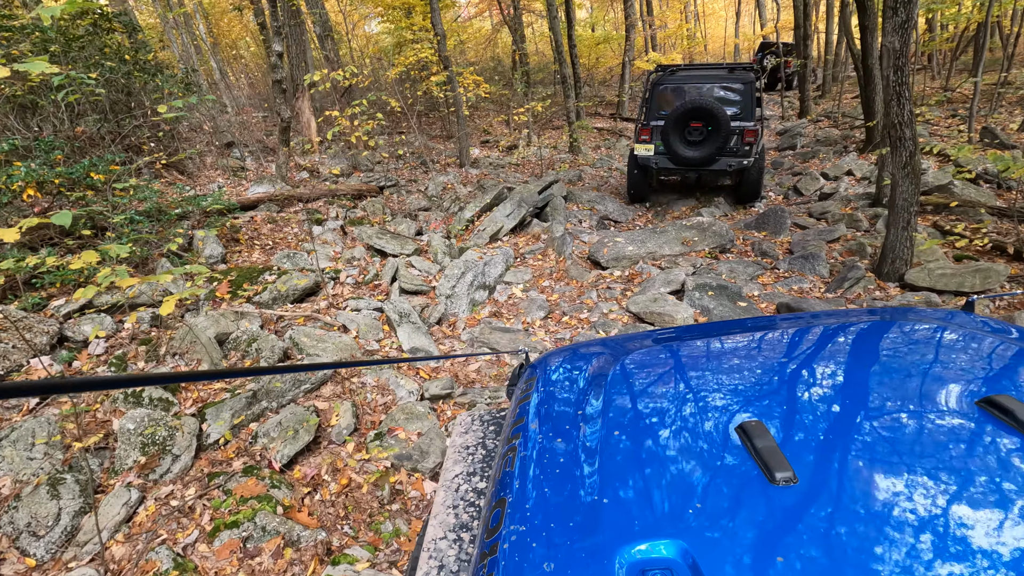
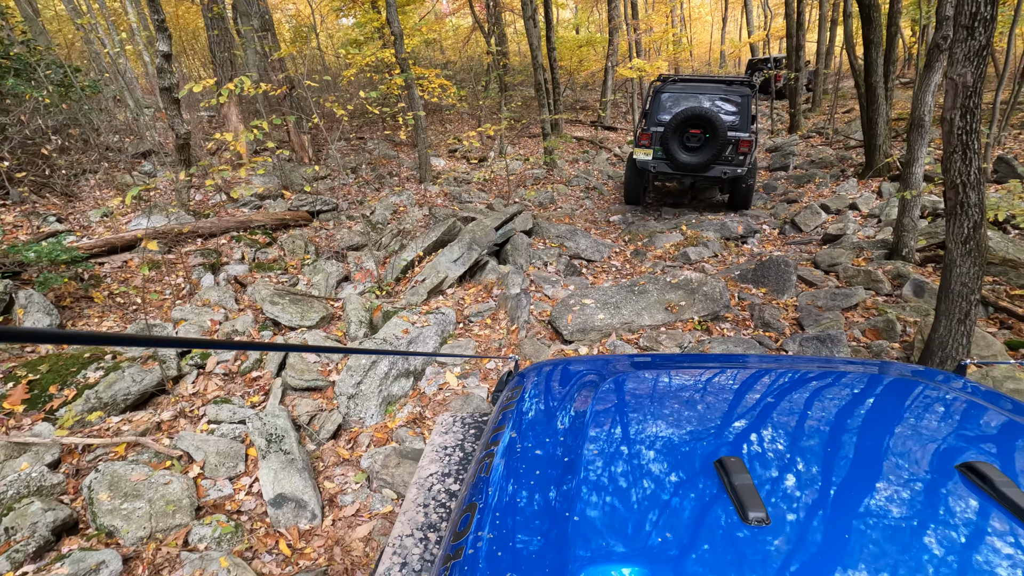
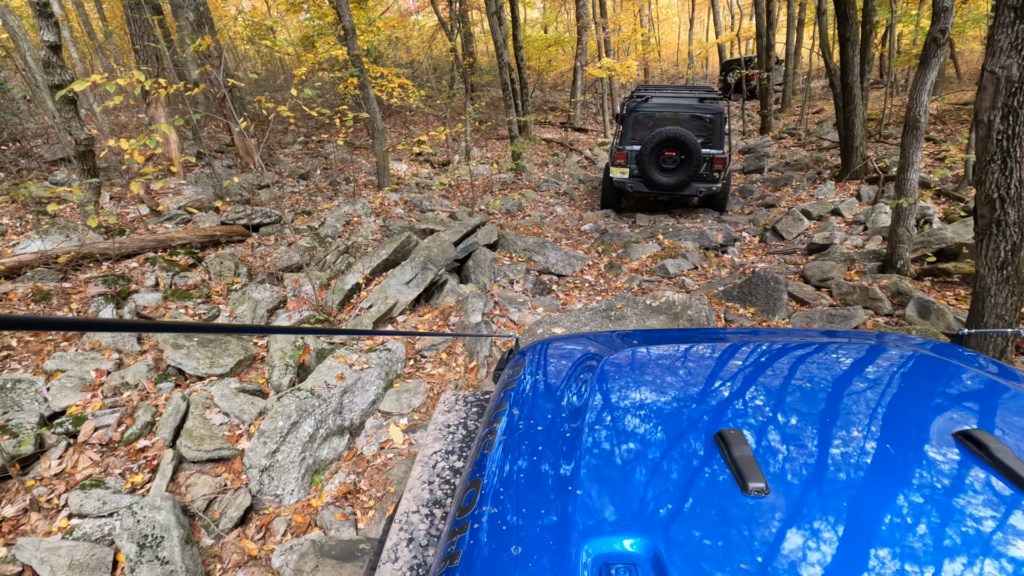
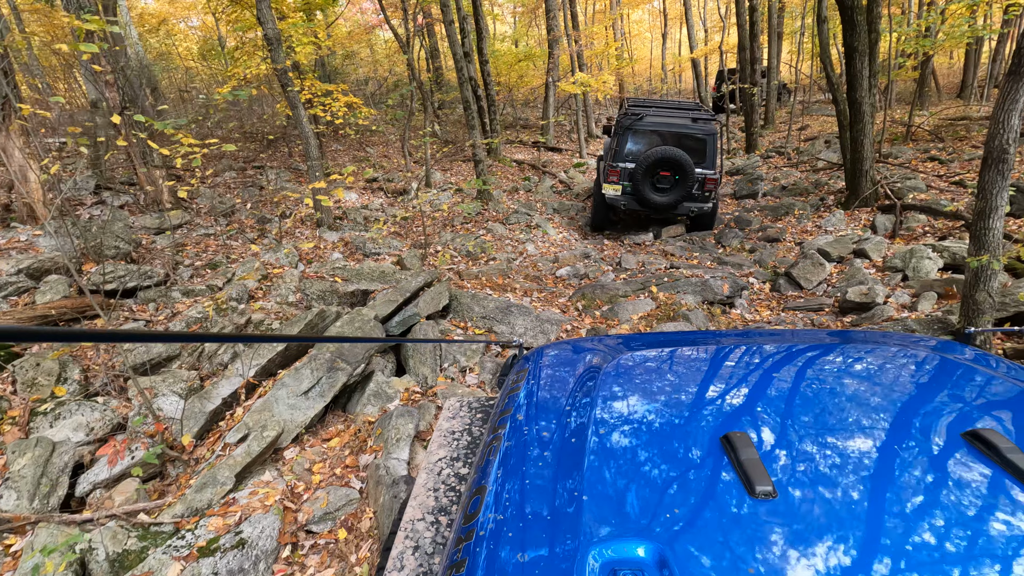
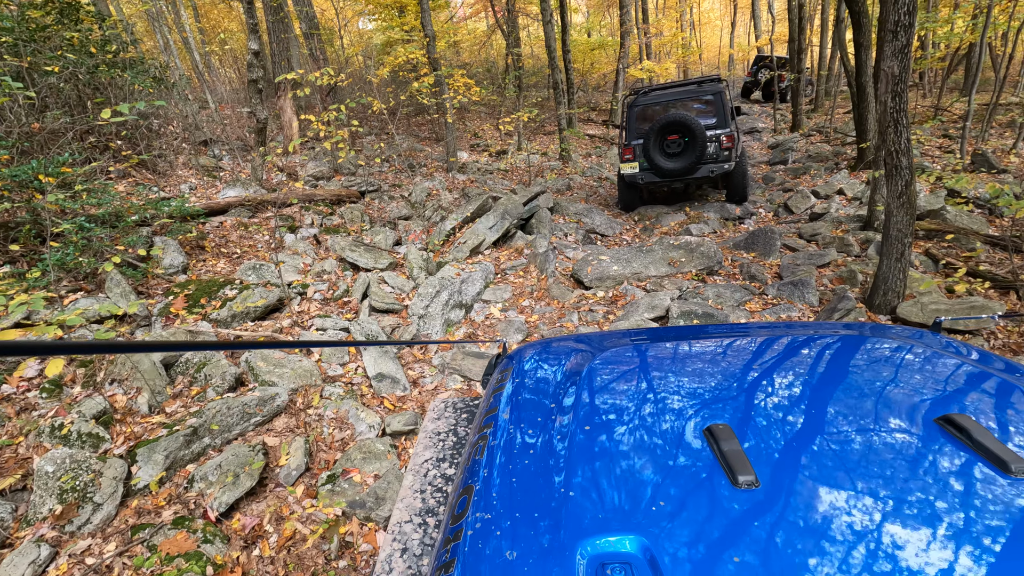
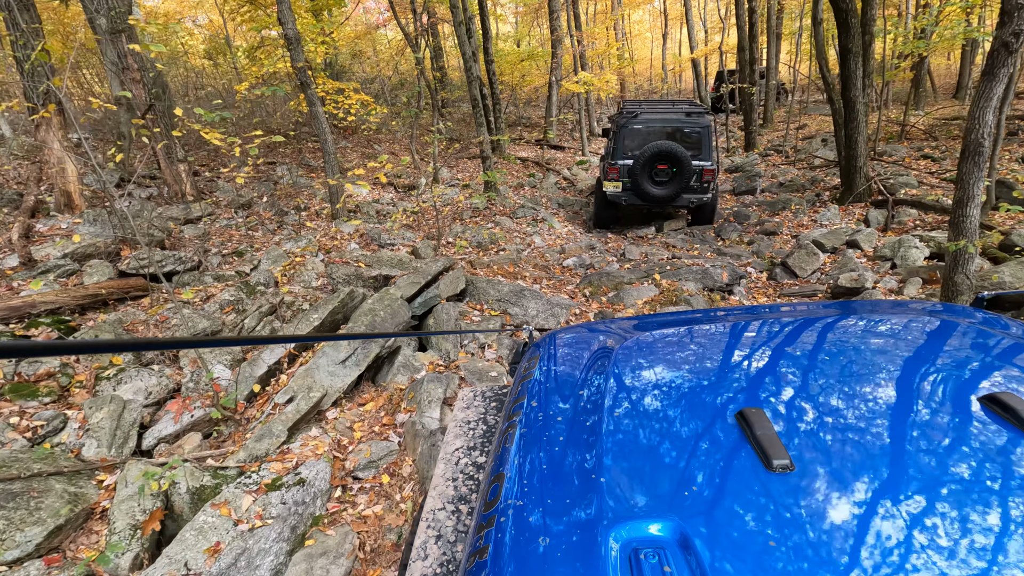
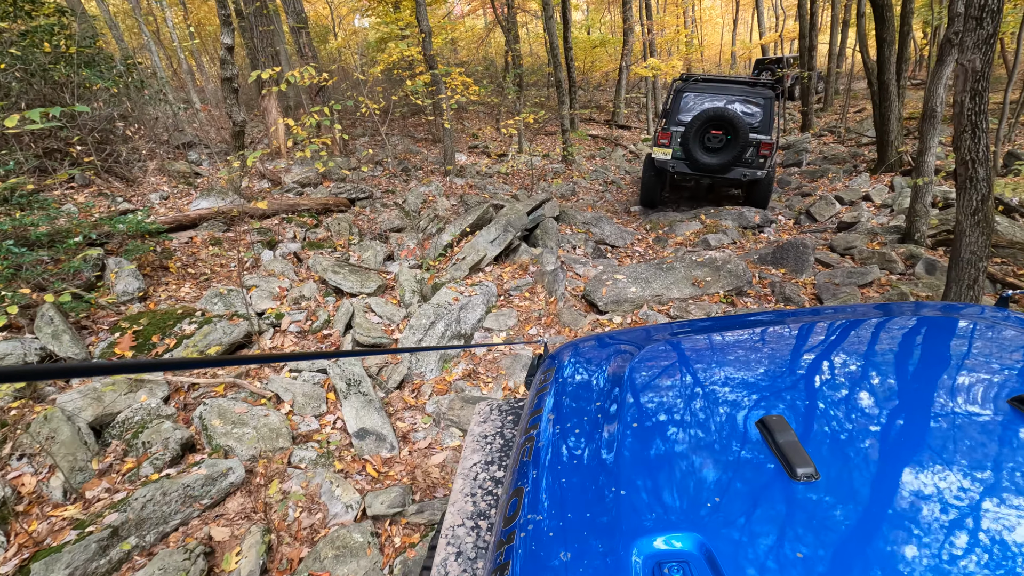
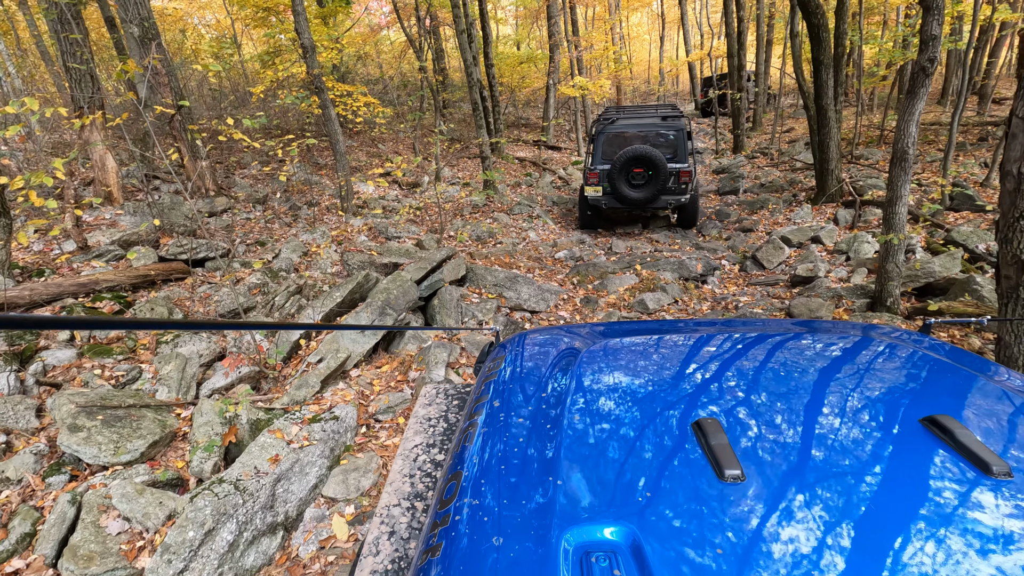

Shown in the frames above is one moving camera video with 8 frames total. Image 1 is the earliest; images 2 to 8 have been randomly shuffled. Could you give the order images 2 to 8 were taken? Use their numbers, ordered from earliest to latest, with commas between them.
5, 7, 2, 3, 8, 6, 4
